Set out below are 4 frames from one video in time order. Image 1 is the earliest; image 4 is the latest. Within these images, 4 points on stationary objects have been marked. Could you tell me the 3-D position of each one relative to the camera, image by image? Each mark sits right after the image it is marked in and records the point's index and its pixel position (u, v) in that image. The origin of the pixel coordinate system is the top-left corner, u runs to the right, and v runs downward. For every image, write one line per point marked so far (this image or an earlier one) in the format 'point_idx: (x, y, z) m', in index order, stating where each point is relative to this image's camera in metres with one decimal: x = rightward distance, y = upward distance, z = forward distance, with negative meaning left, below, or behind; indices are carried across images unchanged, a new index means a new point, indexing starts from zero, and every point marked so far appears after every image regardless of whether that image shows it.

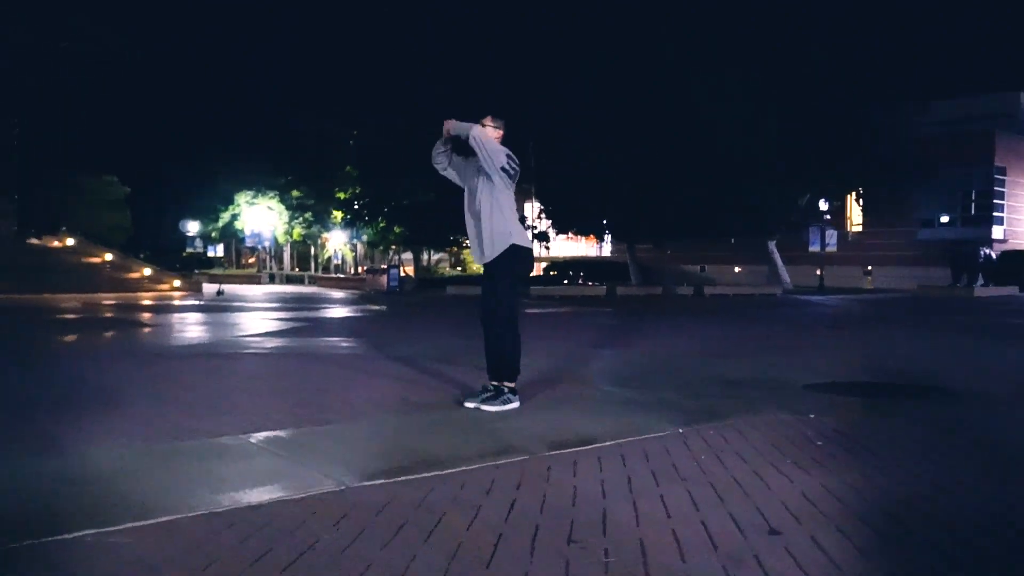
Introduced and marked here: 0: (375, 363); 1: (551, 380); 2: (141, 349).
0: (-1.7, -0.9, +11.9) m
1: (+0.3, -1.0, +10.3) m
2: (-5.1, -0.9, +13.8) m
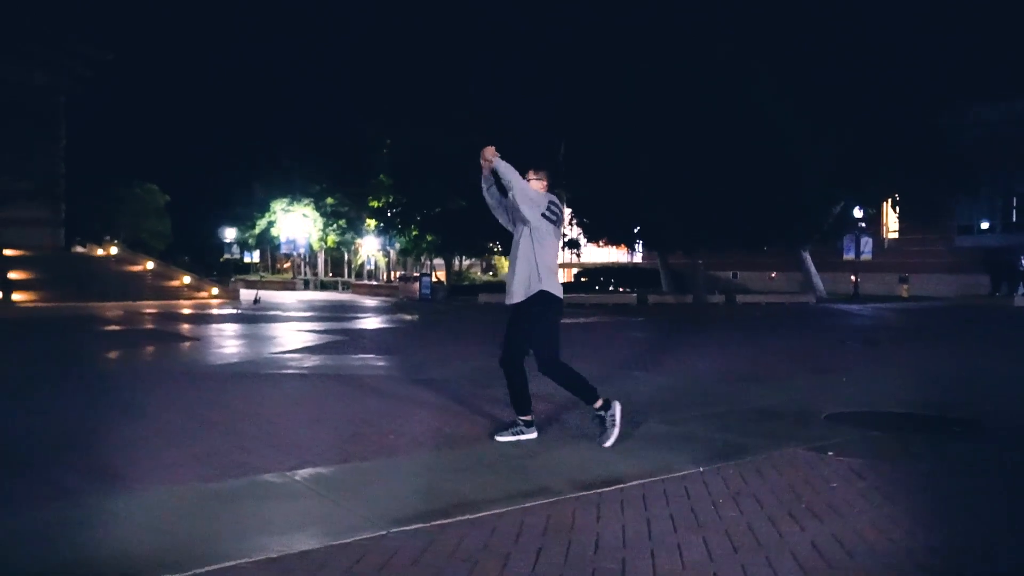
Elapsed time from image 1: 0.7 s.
0: (-1.4, -1.1, +12.0) m
1: (+0.6, -1.2, +10.3) m
2: (-4.6, -1.1, +14.0) m
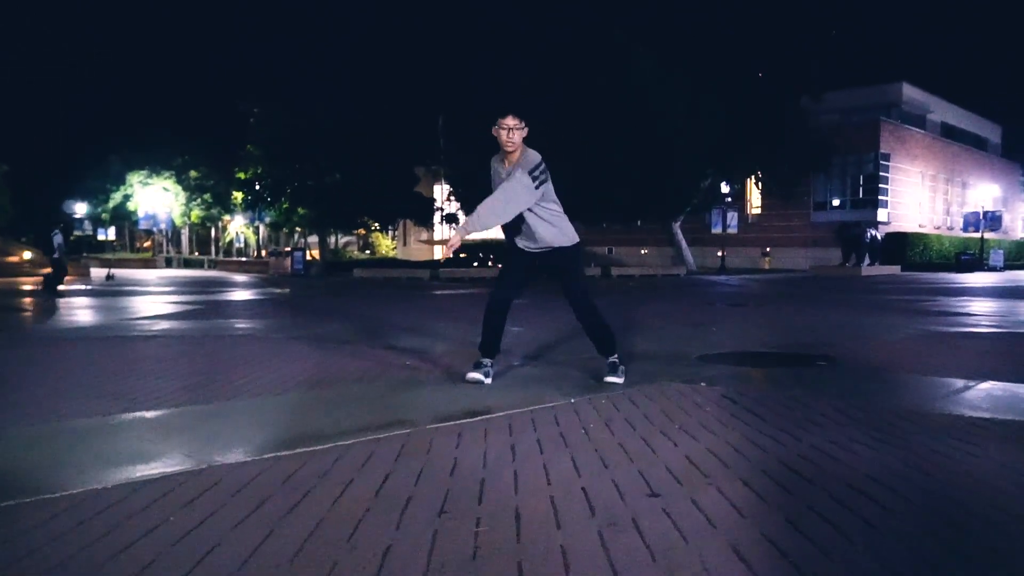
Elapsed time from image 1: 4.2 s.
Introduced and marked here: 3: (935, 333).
0: (-2.7, -0.7, +11.8) m
1: (-0.5, -0.7, +10.4) m
2: (-6.2, -0.6, +13.3) m
3: (+5.4, -0.6, +12.7) m
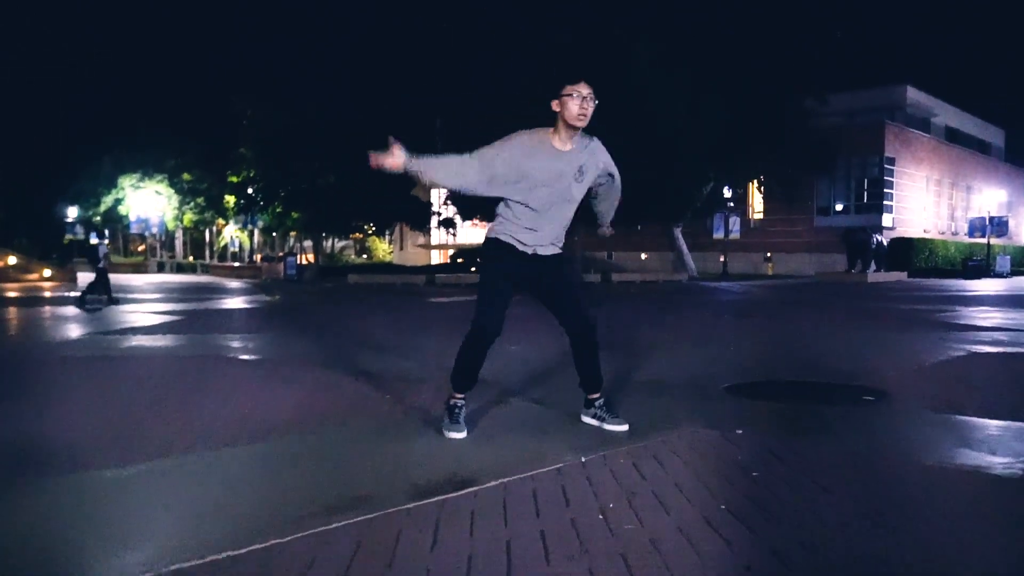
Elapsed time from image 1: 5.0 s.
0: (-2.7, -0.8, +11.2) m
1: (-0.5, -0.9, +9.8) m
2: (-6.2, -0.8, +12.7) m
3: (+5.4, -0.8, +12.1) m
